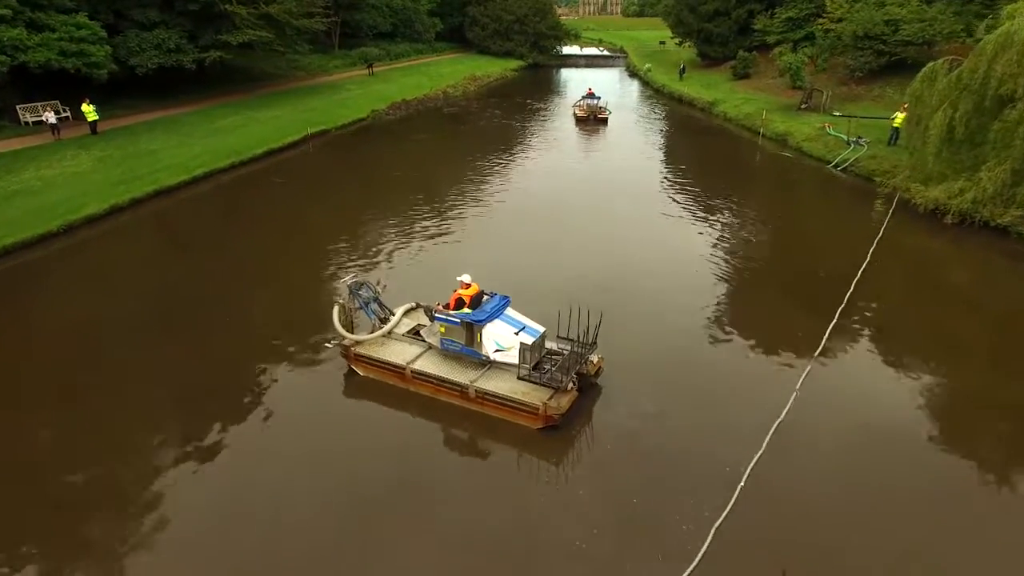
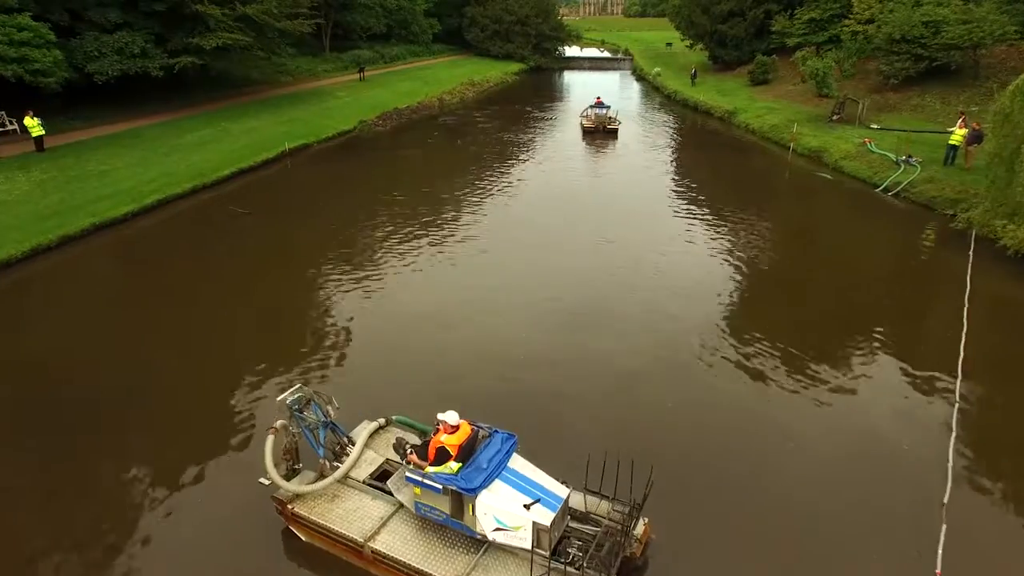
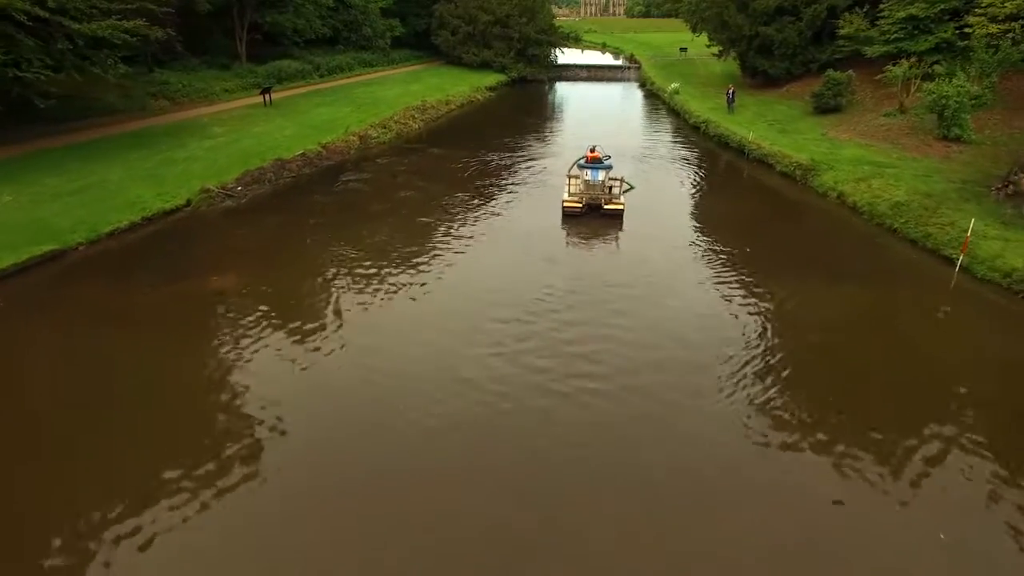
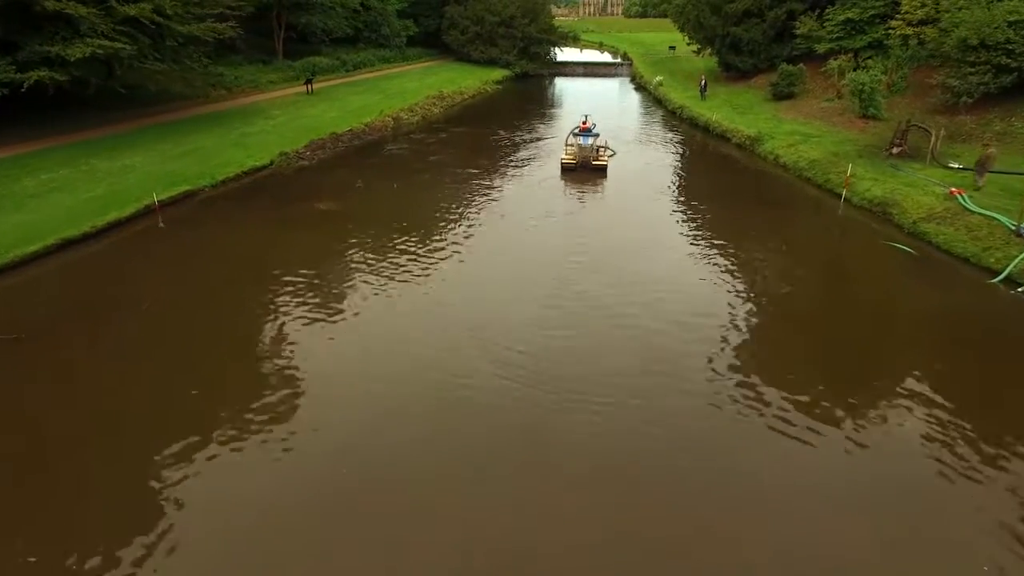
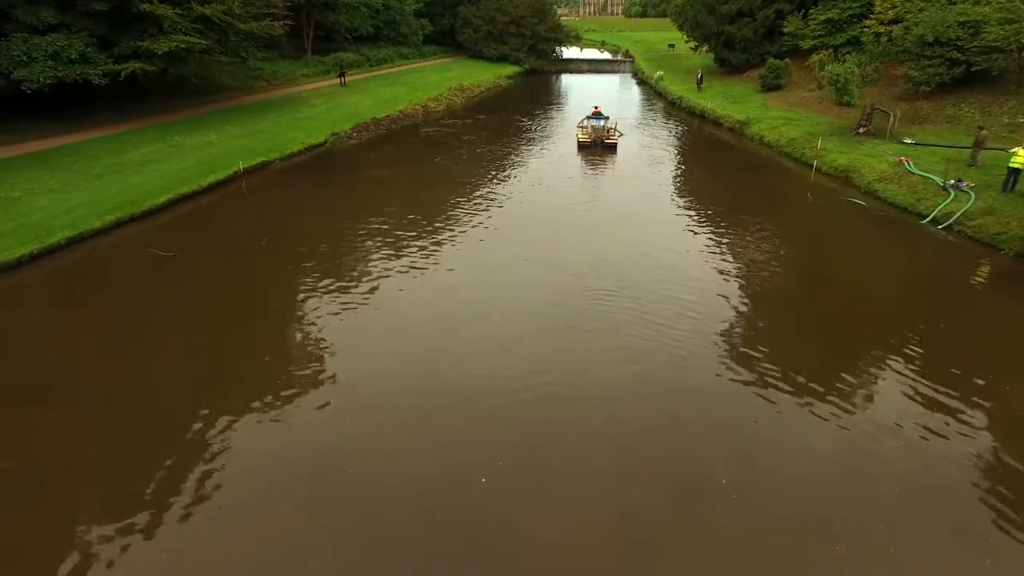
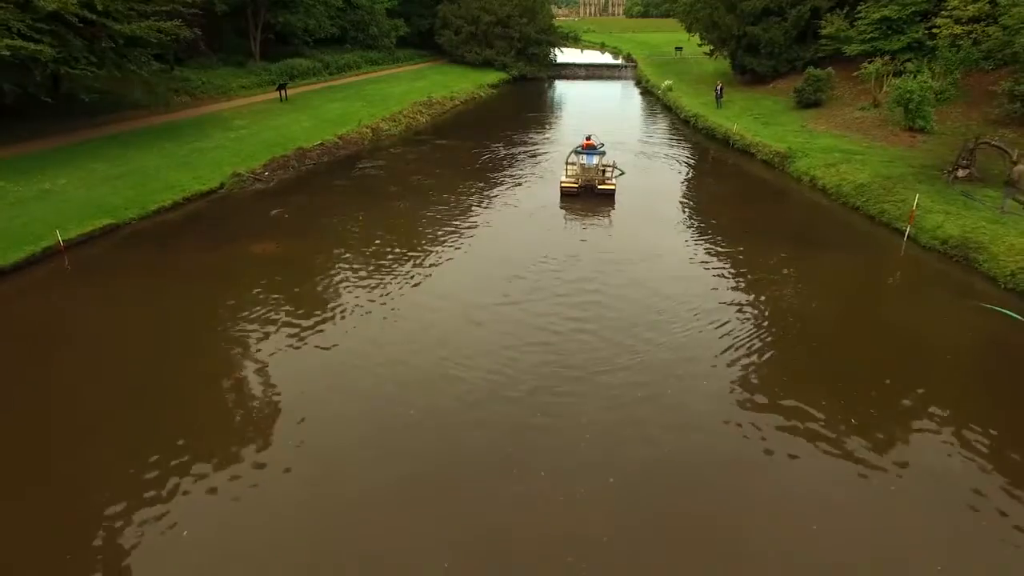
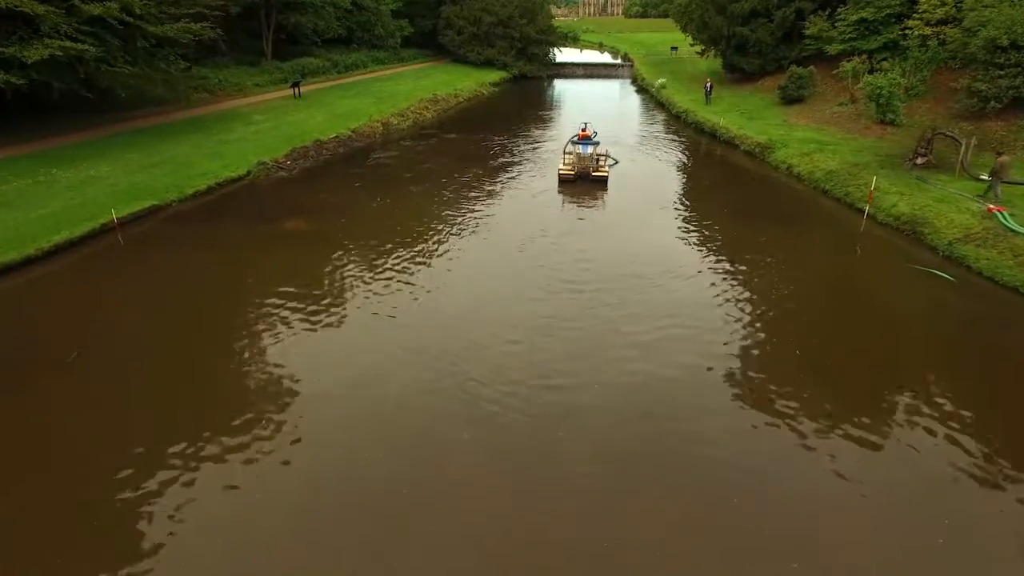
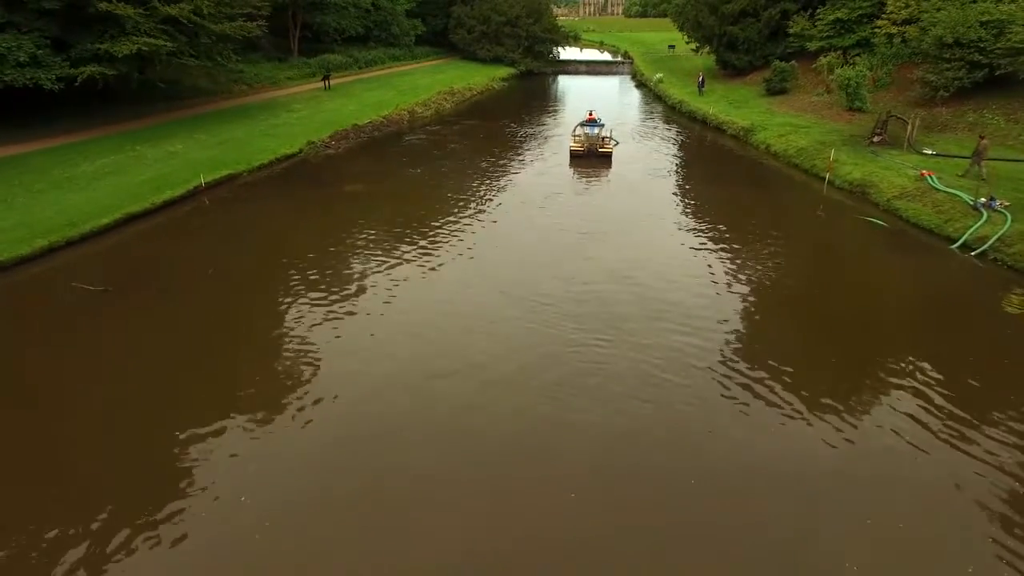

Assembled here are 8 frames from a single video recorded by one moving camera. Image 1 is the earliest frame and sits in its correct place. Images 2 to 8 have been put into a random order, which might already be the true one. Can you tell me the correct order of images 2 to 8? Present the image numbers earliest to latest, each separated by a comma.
2, 5, 8, 4, 7, 6, 3
